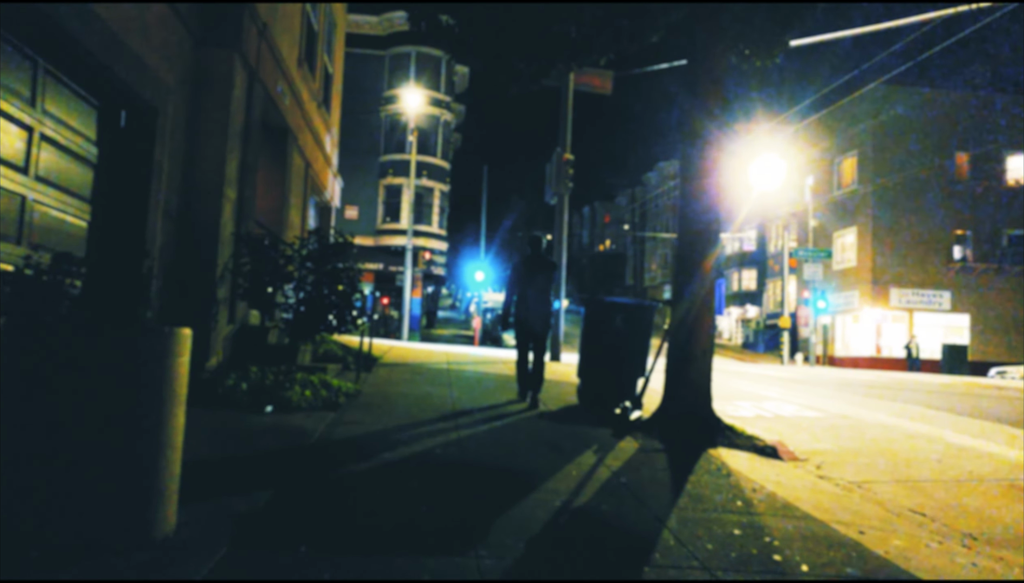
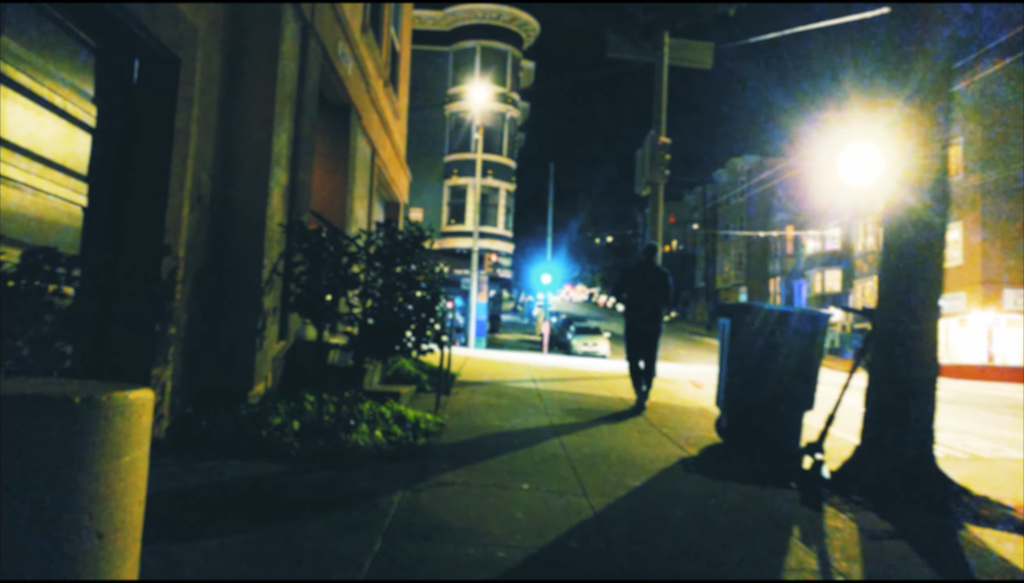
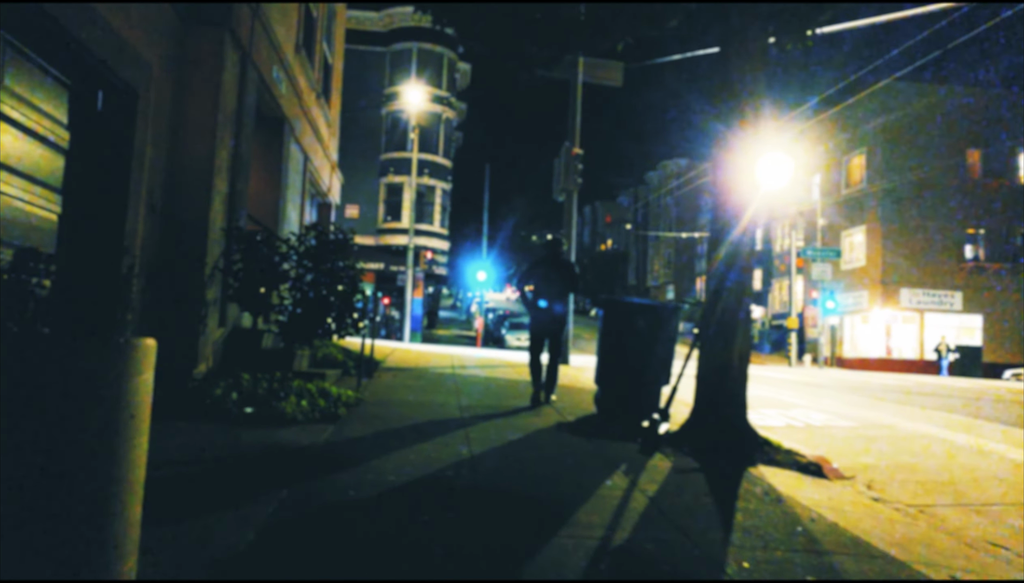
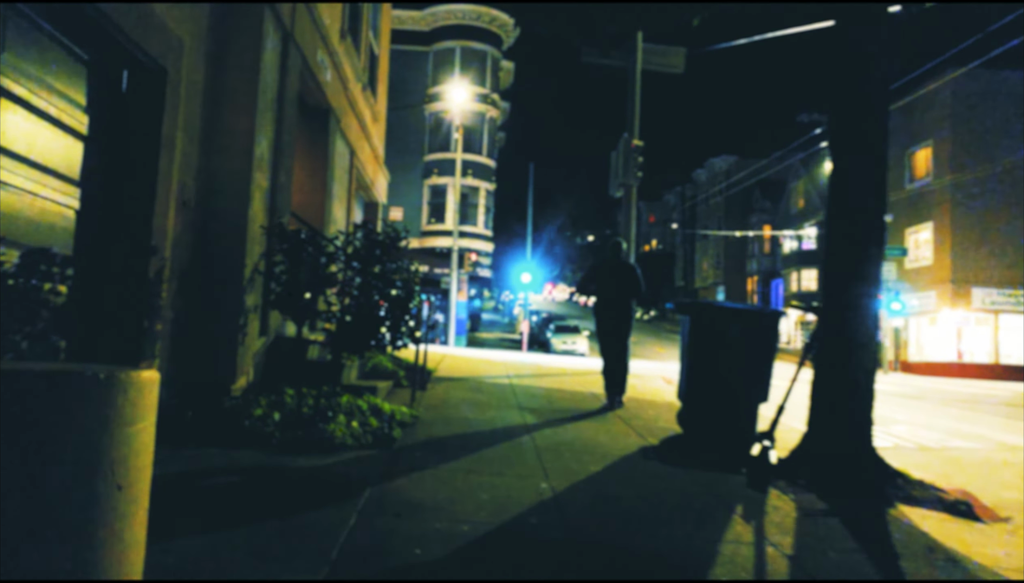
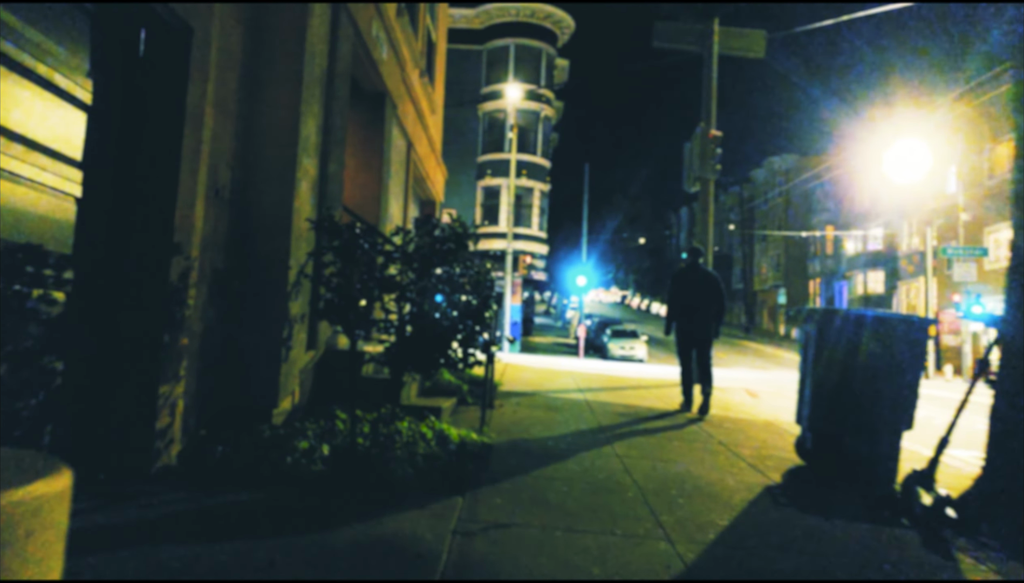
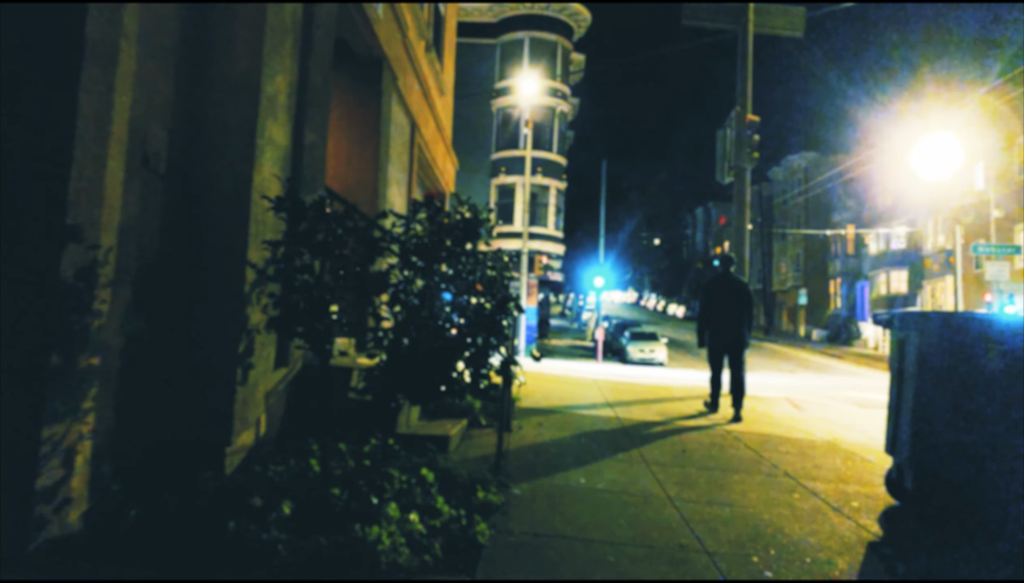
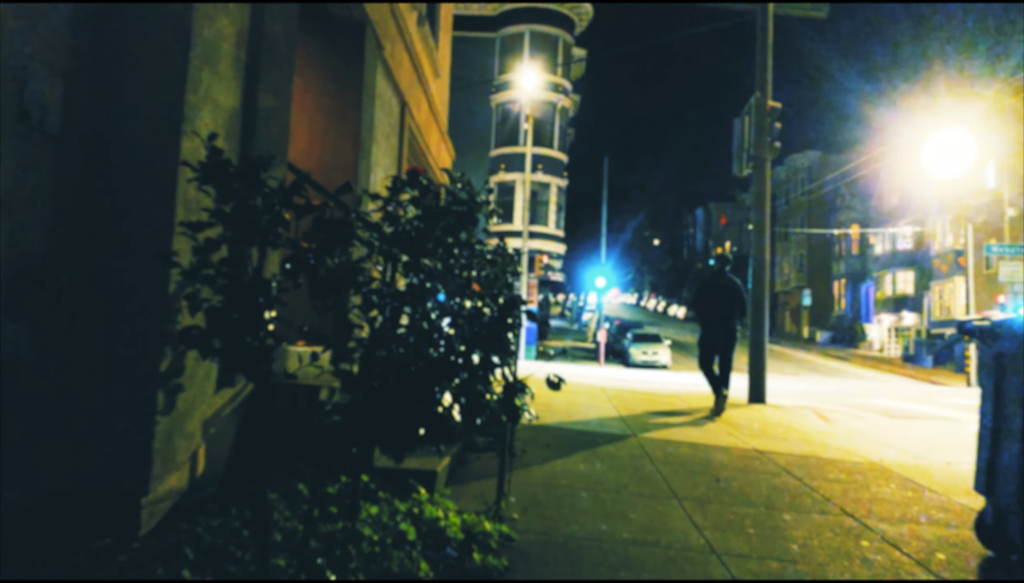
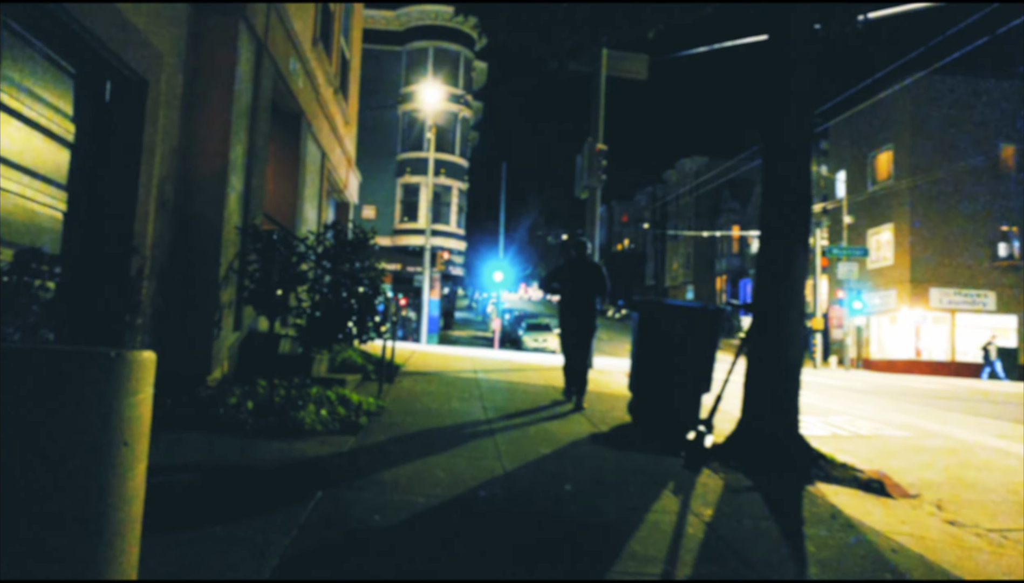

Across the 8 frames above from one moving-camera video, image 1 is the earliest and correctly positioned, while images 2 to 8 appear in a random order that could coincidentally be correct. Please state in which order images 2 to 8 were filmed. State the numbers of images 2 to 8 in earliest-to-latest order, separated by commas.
3, 8, 4, 2, 5, 6, 7
